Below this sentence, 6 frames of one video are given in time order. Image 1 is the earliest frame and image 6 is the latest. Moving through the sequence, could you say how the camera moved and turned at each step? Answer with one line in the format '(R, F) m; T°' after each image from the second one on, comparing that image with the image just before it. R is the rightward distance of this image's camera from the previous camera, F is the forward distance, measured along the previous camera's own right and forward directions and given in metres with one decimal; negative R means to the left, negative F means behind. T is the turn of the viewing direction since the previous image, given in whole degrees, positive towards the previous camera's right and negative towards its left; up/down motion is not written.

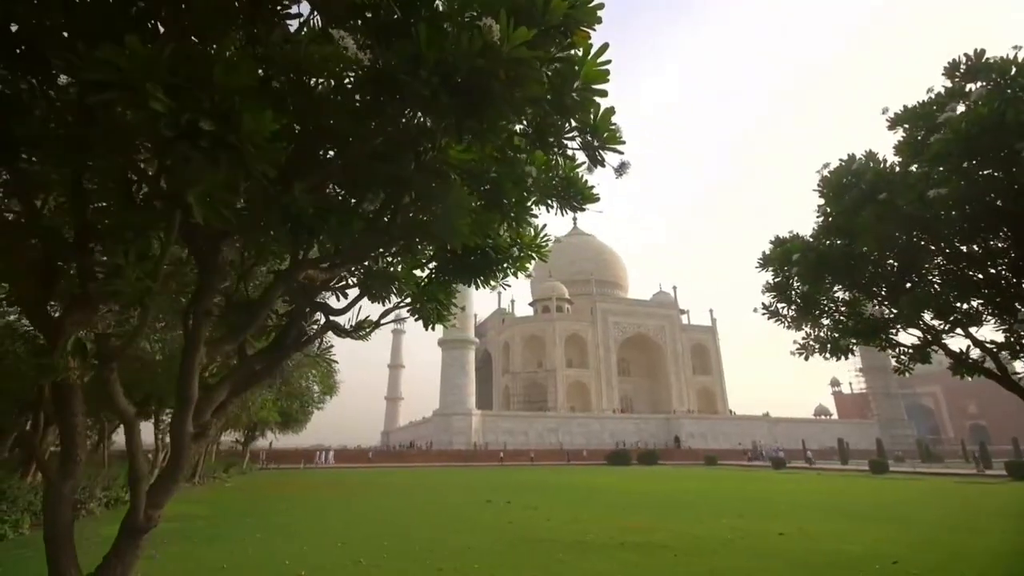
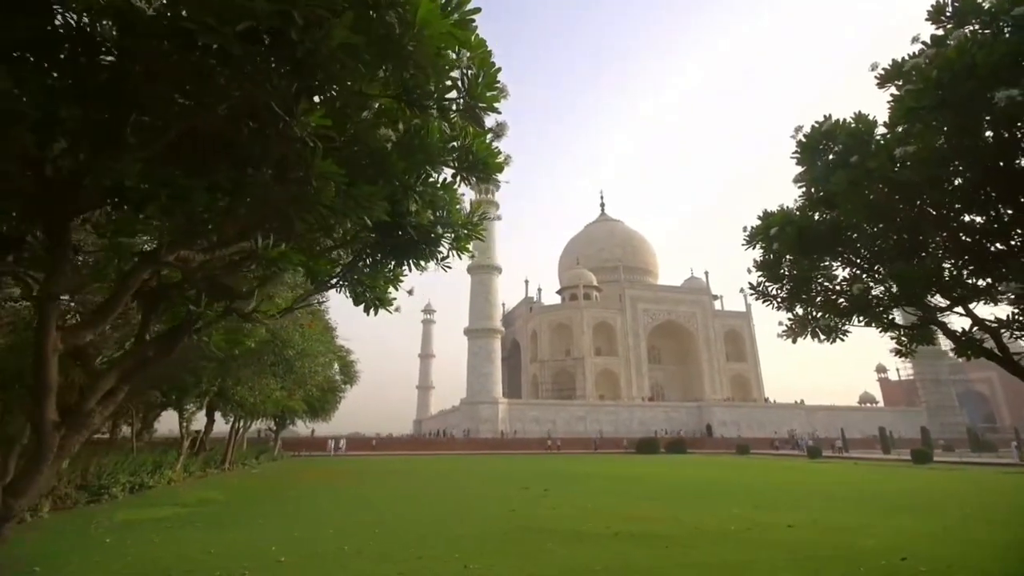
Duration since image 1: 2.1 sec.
(+0.6, +0.2) m; -4°
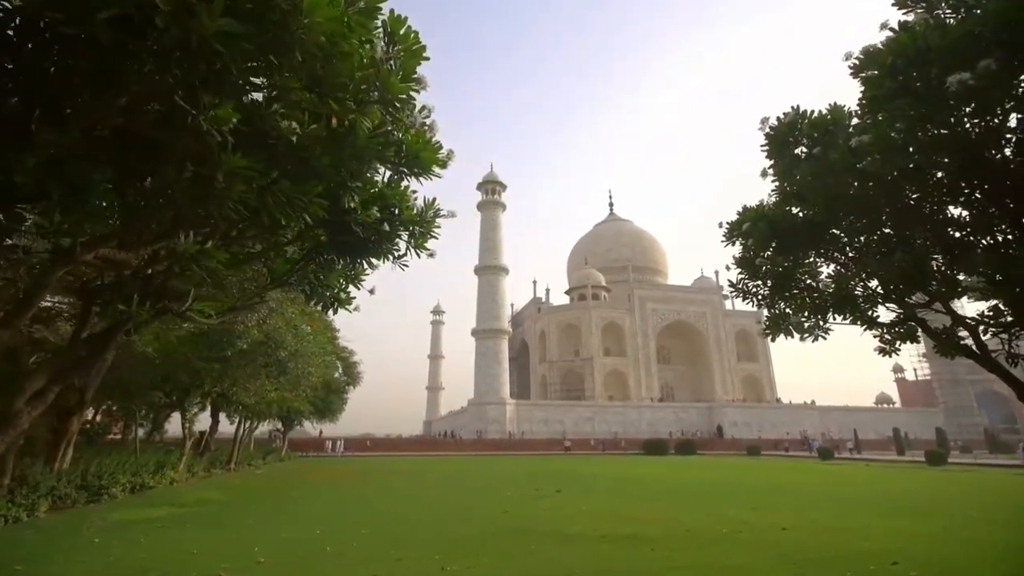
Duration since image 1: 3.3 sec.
(+0.4, +0.1) m; -1°
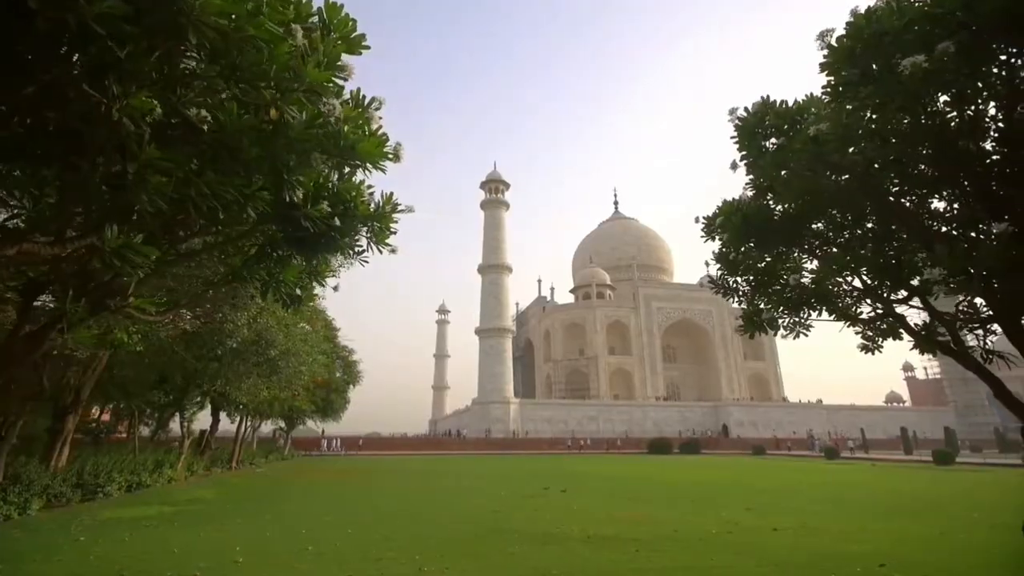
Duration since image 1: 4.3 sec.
(+0.3, +0.1) m; -1°
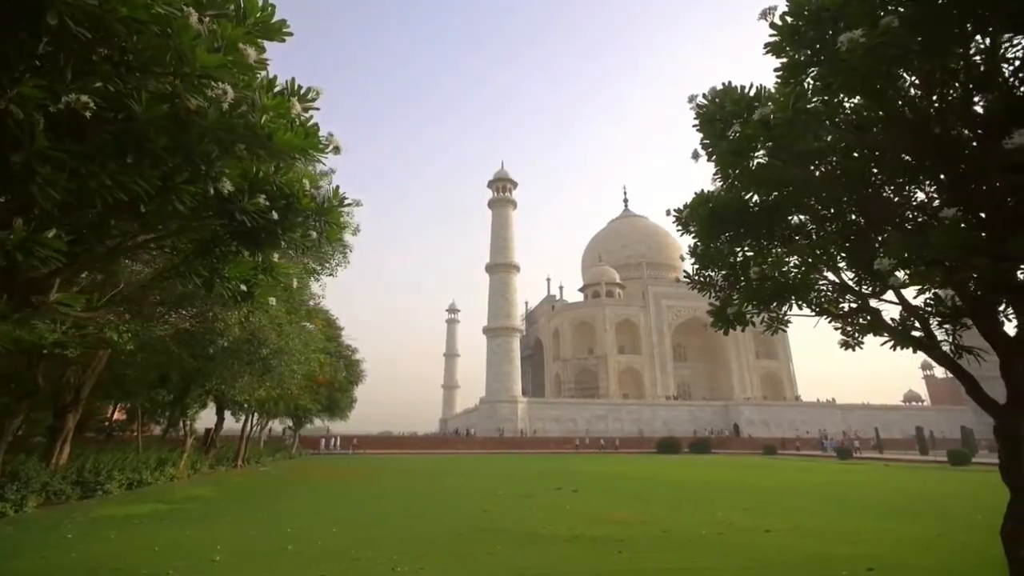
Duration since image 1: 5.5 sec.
(+0.4, +0.1) m; -1°
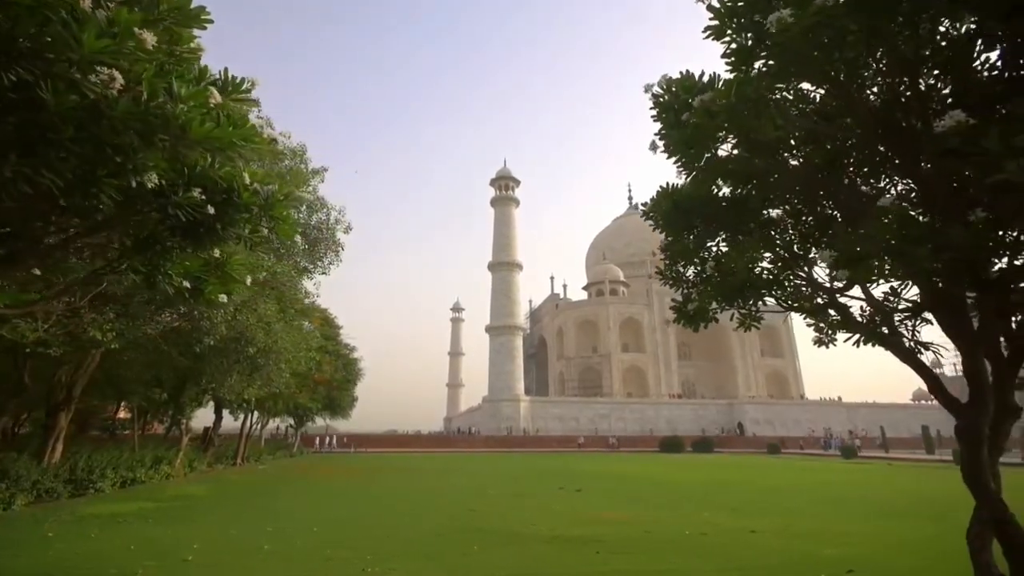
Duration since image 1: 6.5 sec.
(+0.4, +0.1) m; -1°
